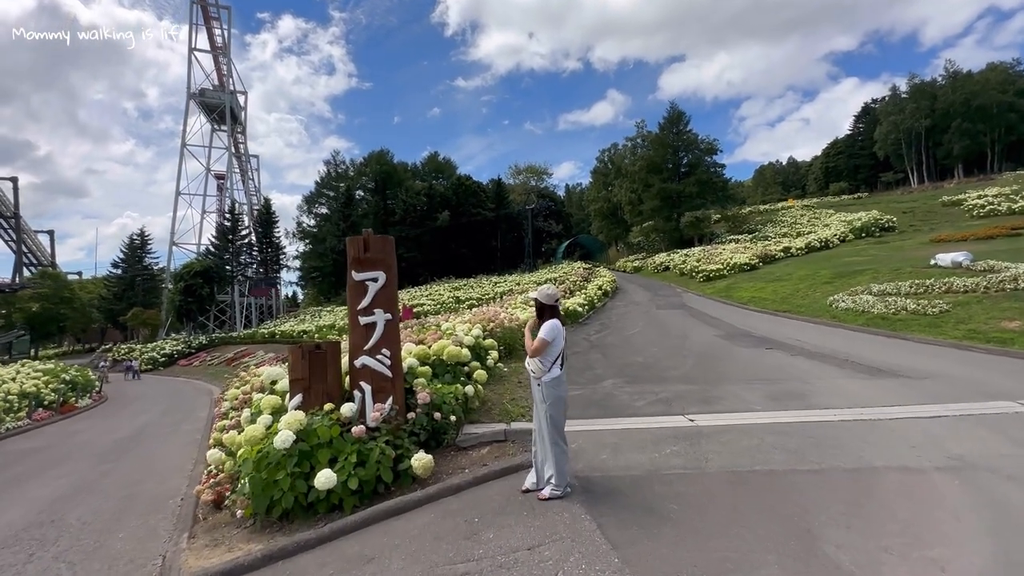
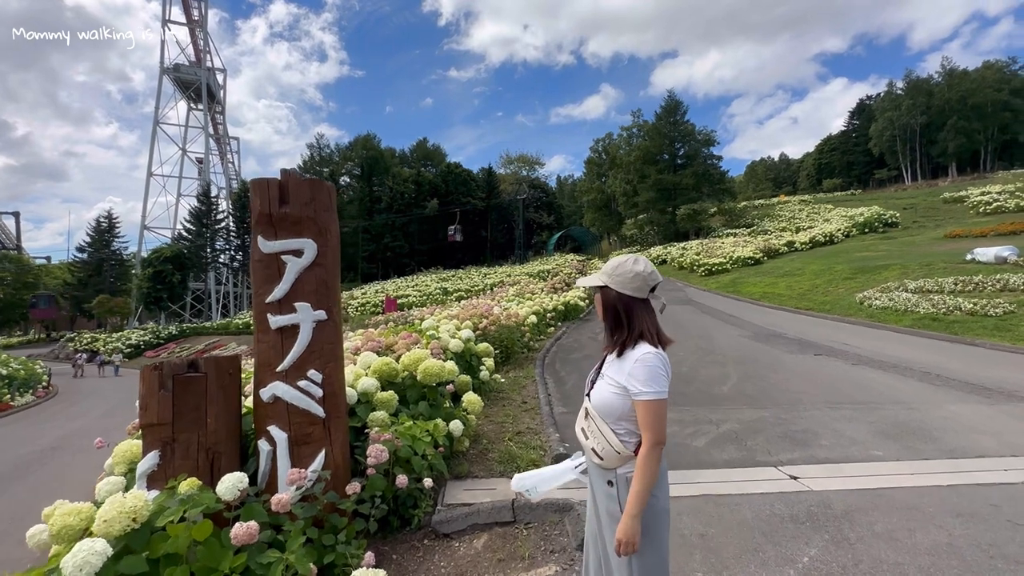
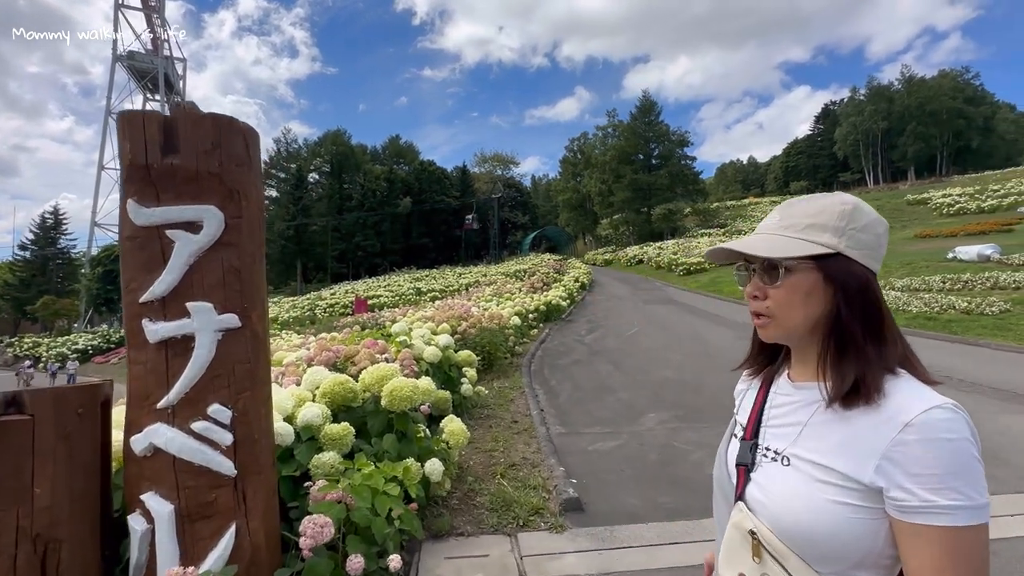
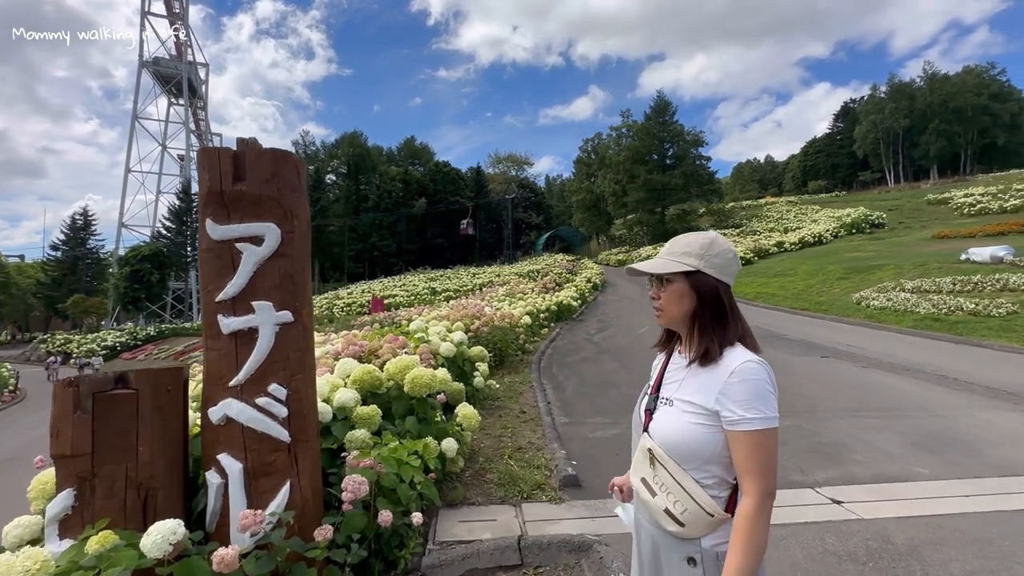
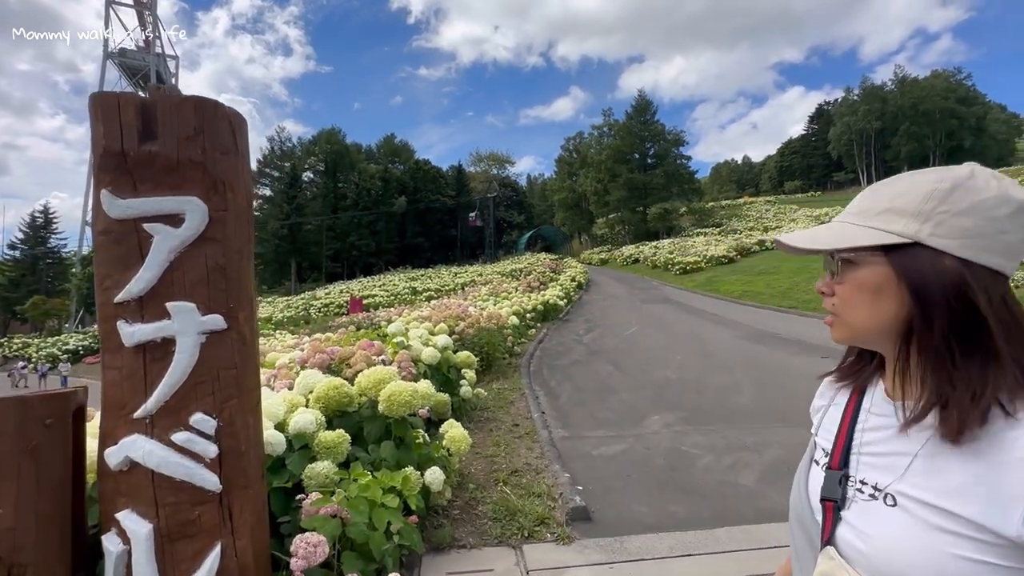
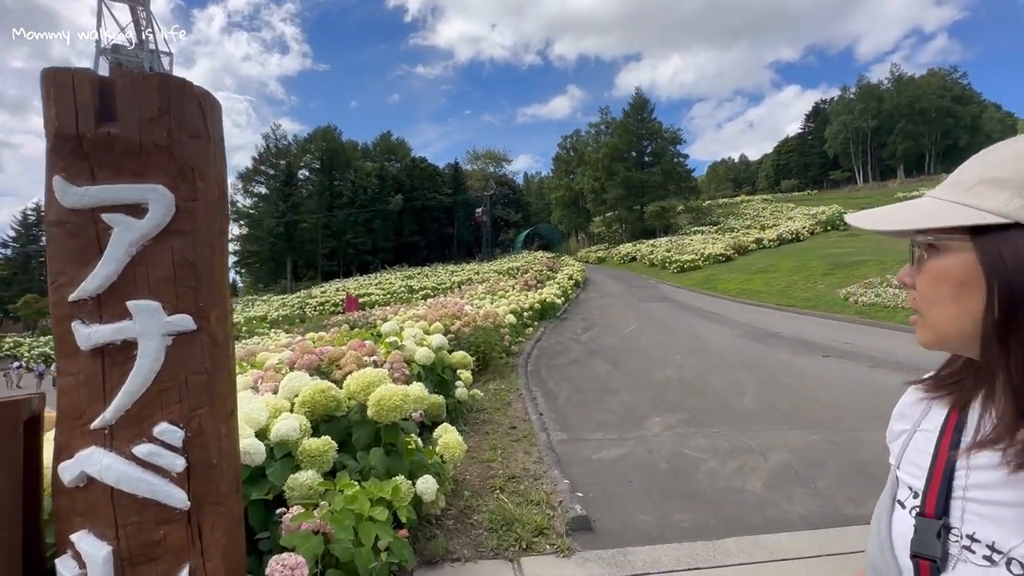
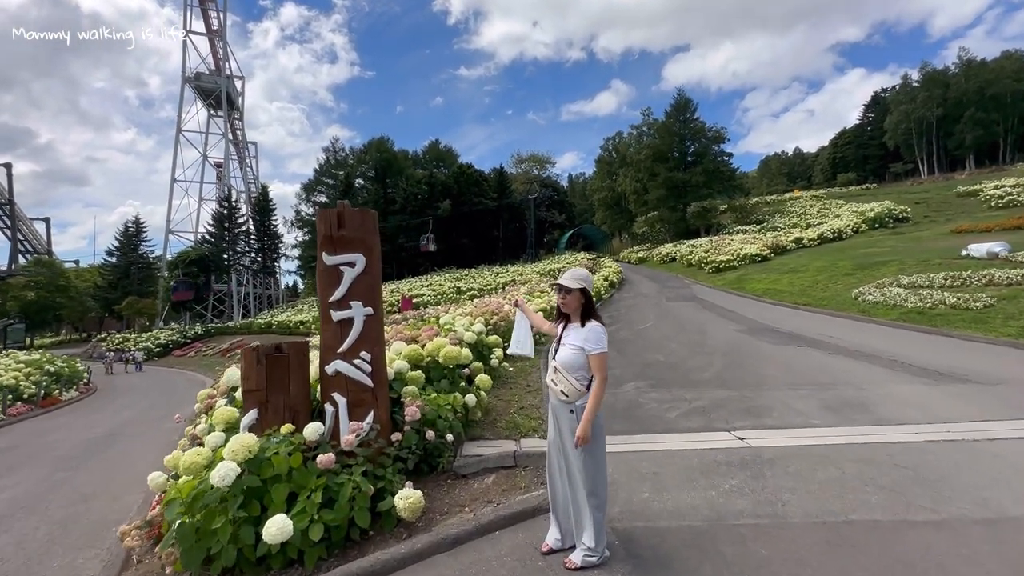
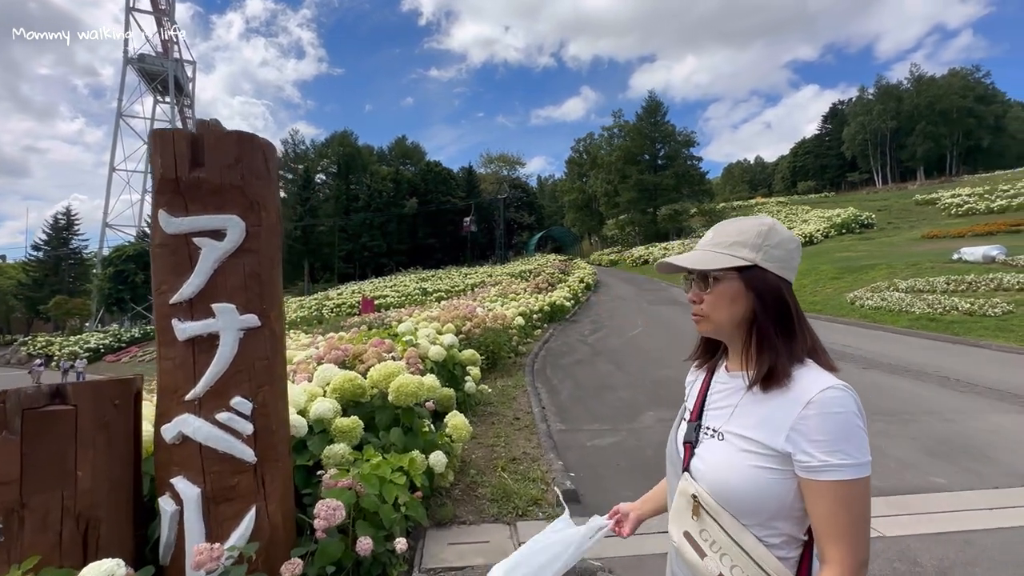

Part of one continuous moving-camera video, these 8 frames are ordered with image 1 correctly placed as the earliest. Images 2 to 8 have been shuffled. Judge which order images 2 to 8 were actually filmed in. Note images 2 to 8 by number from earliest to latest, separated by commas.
7, 2, 4, 8, 3, 5, 6
